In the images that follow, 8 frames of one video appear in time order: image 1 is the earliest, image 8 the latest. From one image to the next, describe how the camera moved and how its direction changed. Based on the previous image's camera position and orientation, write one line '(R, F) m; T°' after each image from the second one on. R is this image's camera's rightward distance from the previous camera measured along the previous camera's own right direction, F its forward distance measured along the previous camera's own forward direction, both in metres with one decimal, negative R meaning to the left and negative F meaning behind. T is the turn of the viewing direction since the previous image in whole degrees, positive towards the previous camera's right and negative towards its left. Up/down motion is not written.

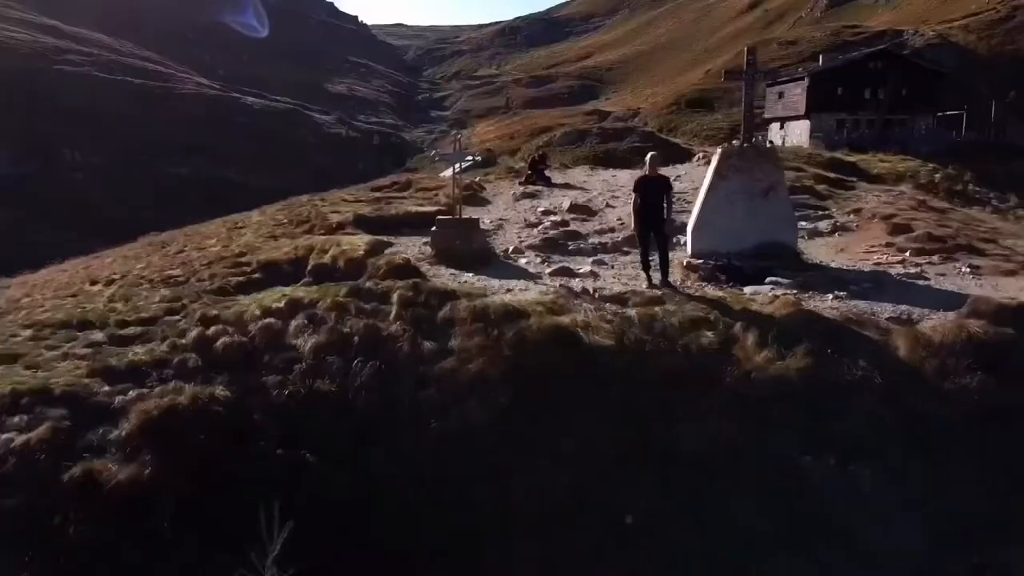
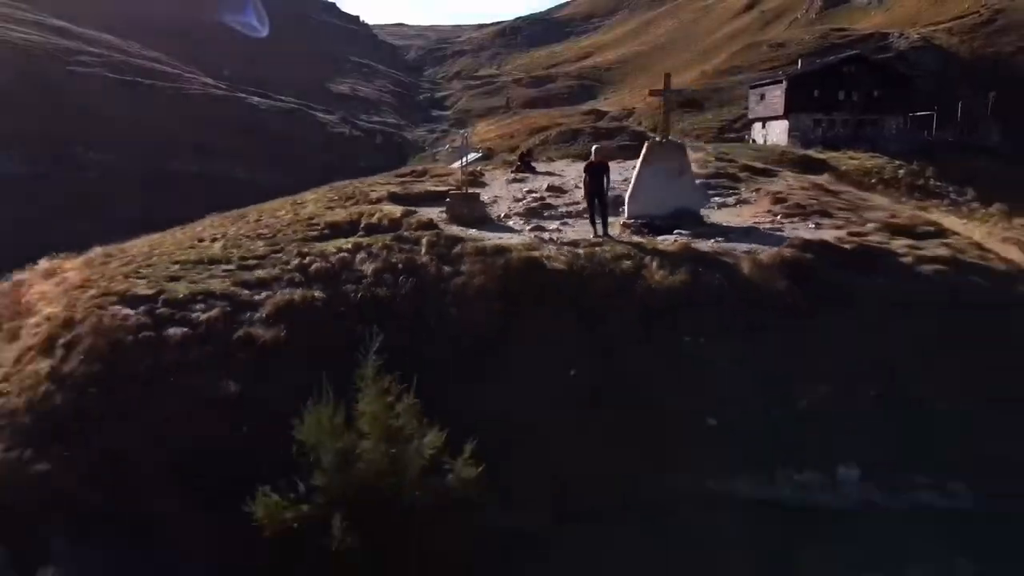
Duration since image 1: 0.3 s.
(+0.1, -2.4) m; 0°
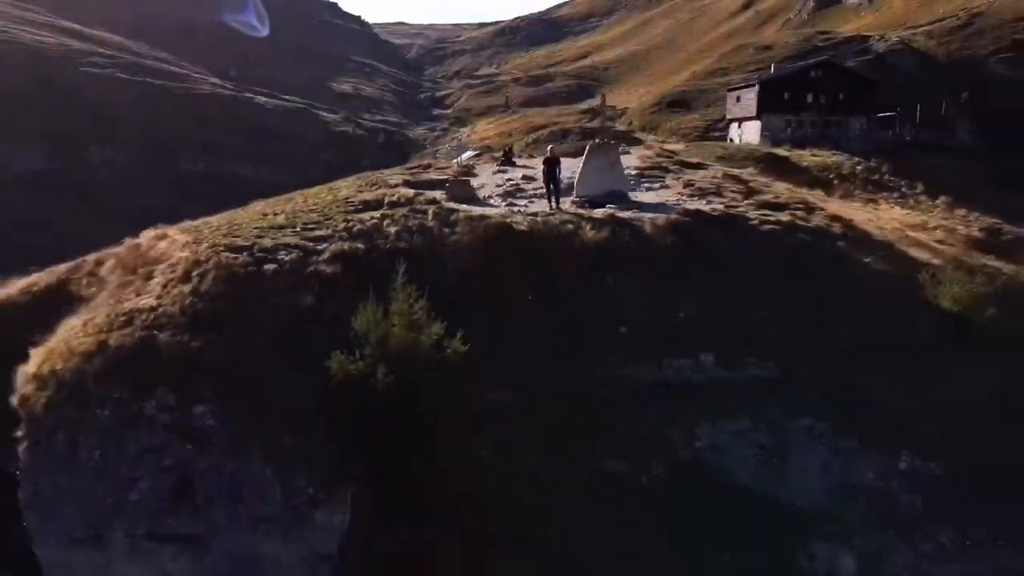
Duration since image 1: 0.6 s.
(+0.2, -3.2) m; 0°
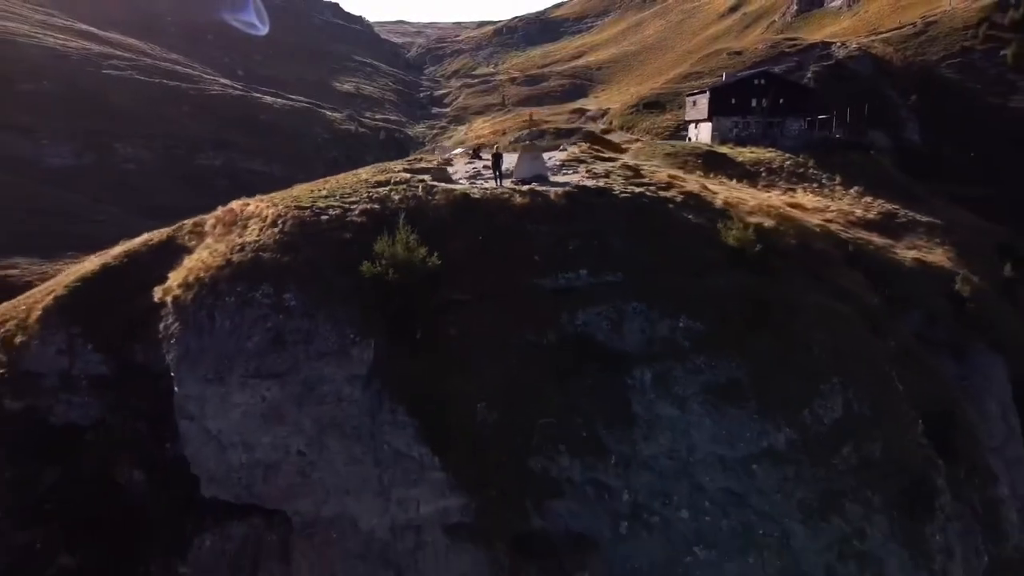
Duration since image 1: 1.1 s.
(+0.7, -6.2) m; 0°
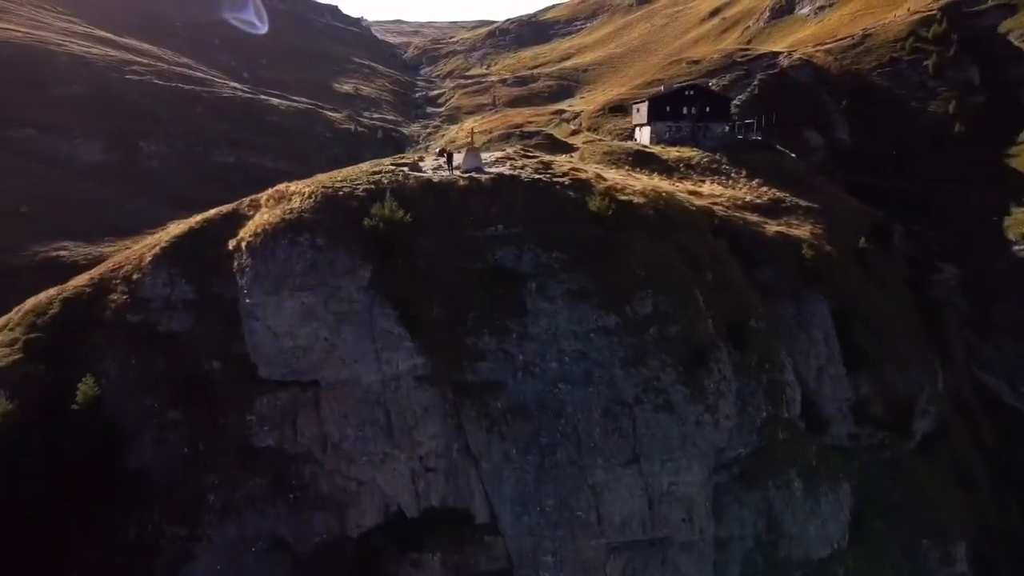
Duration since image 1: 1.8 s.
(+1.4, -9.6) m; 0°
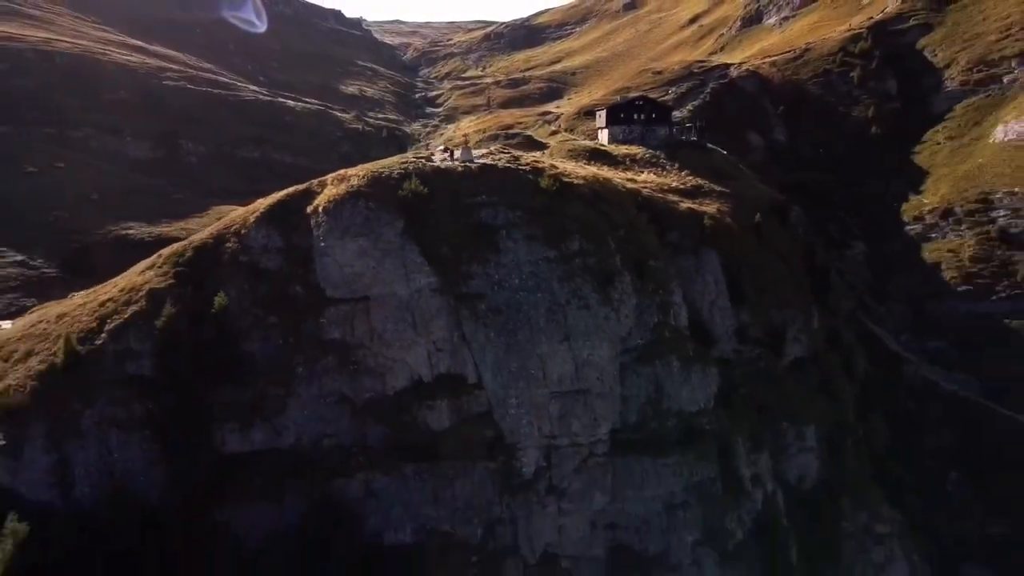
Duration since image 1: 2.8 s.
(+0.7, -14.5) m; 0°
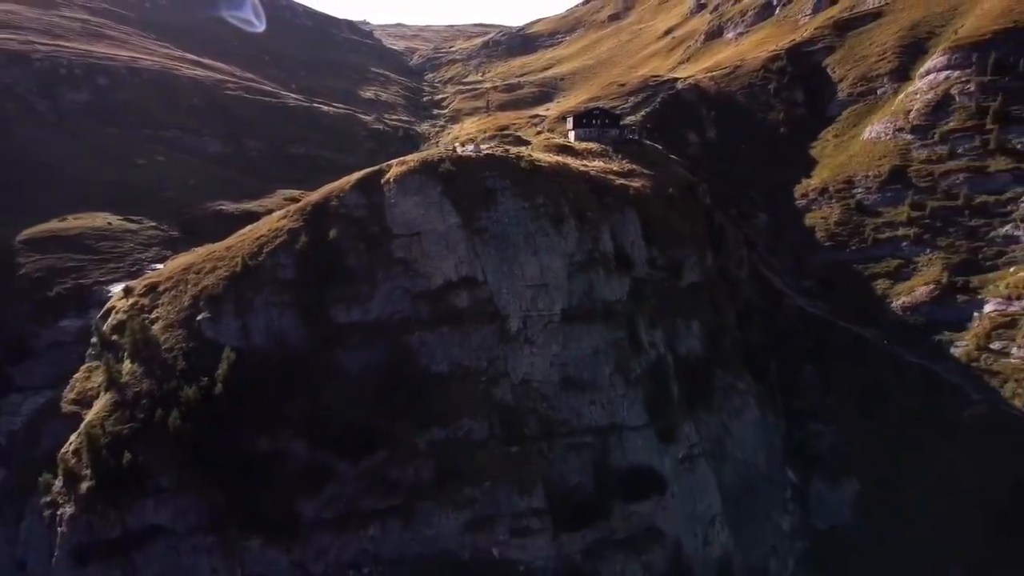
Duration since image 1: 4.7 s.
(+0.5, -27.9) m; 0°
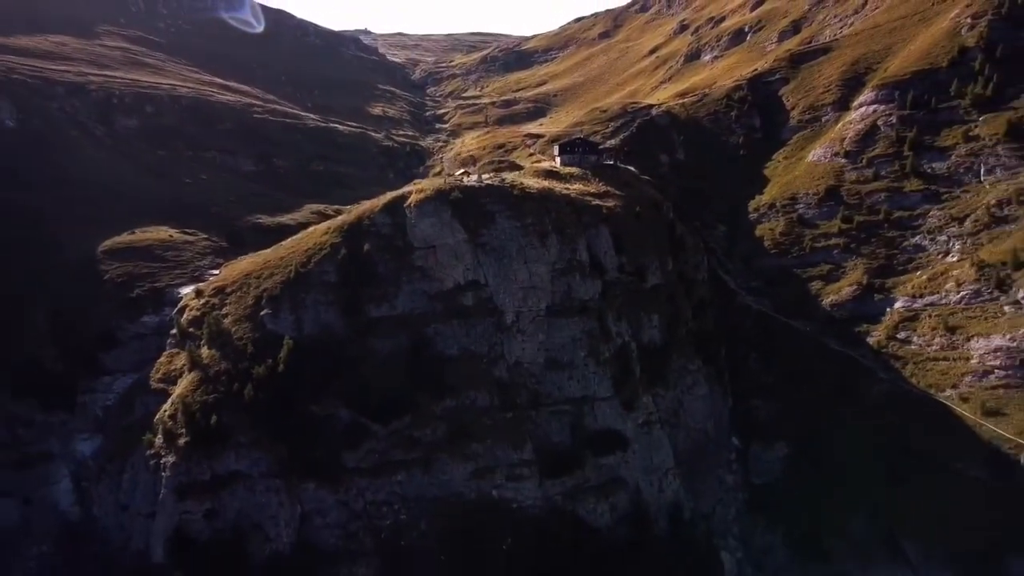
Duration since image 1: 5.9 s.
(+0.3, -18.4) m; 0°
